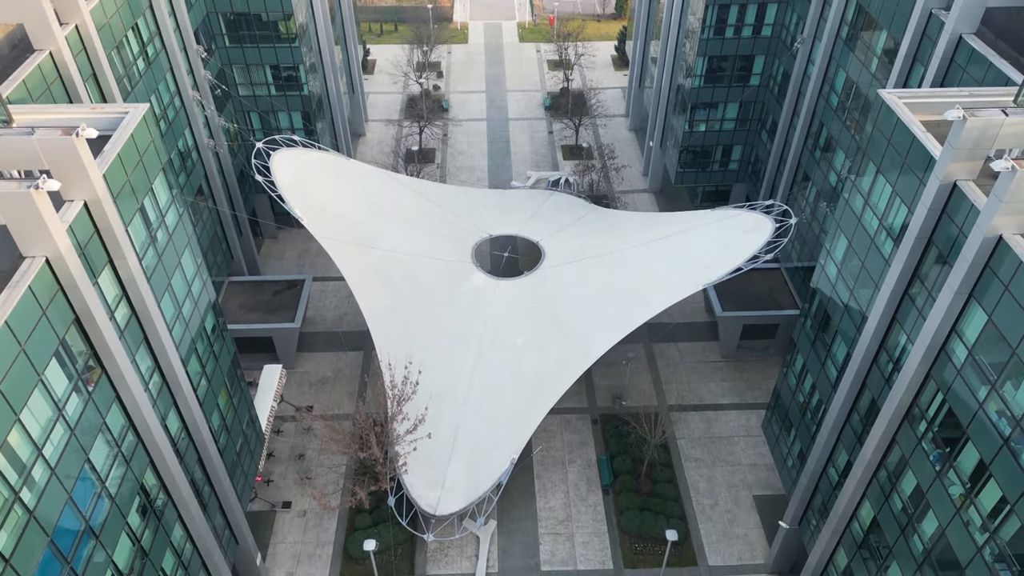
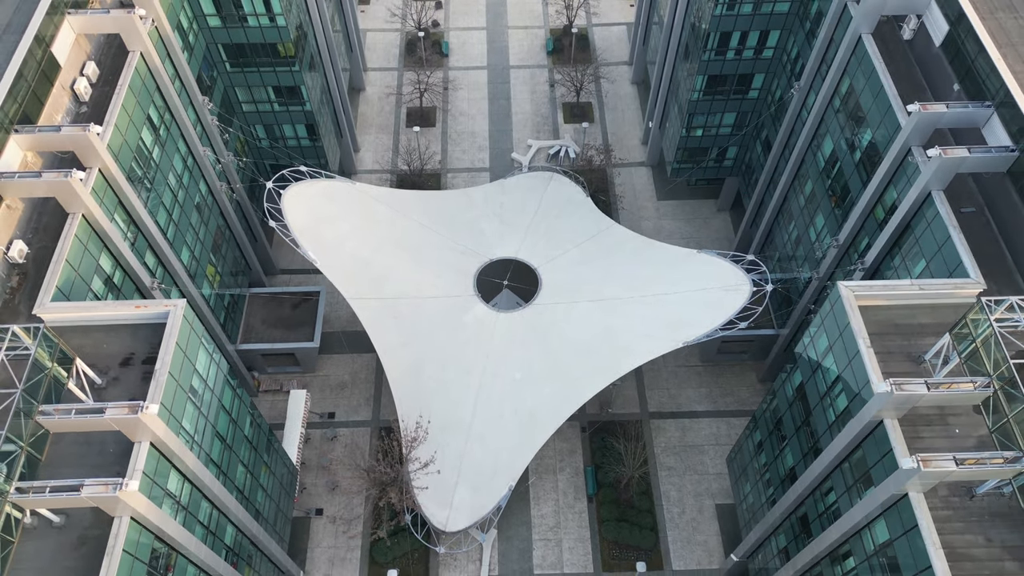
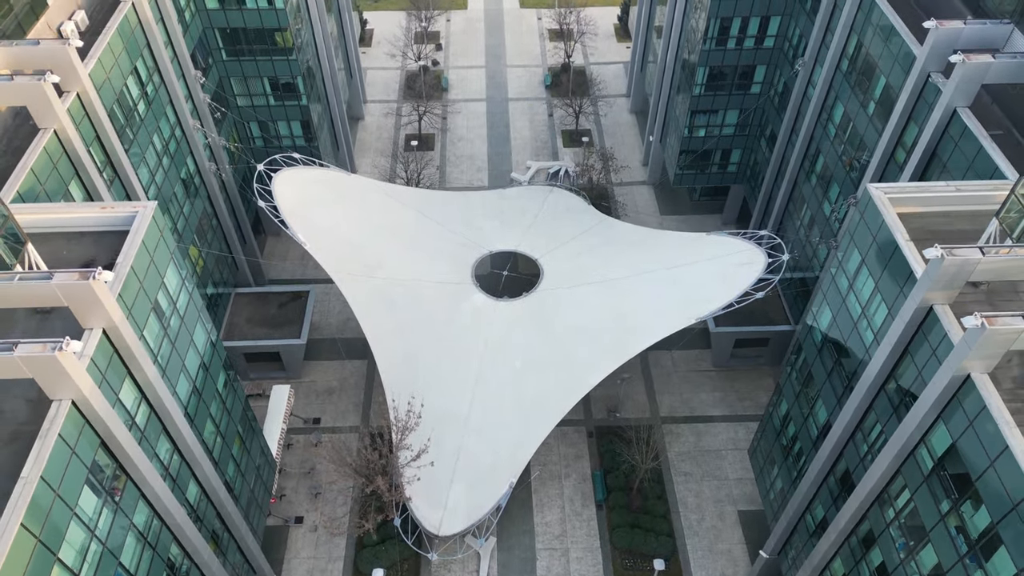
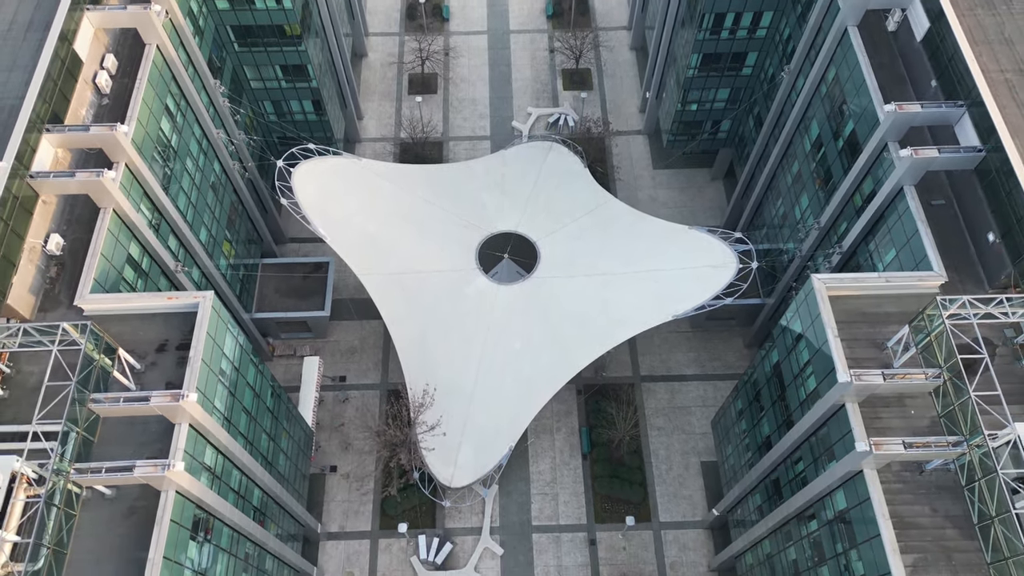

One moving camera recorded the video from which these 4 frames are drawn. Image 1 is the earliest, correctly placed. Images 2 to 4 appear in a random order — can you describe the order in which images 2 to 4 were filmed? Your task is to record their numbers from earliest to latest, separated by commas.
3, 2, 4
